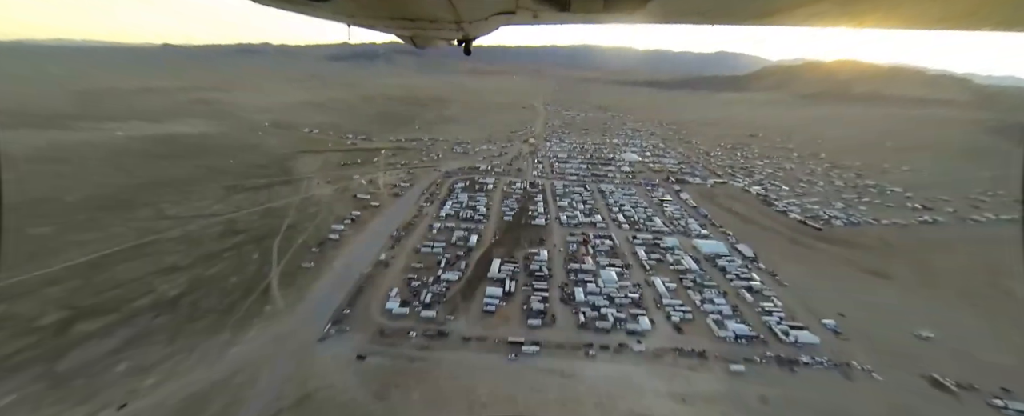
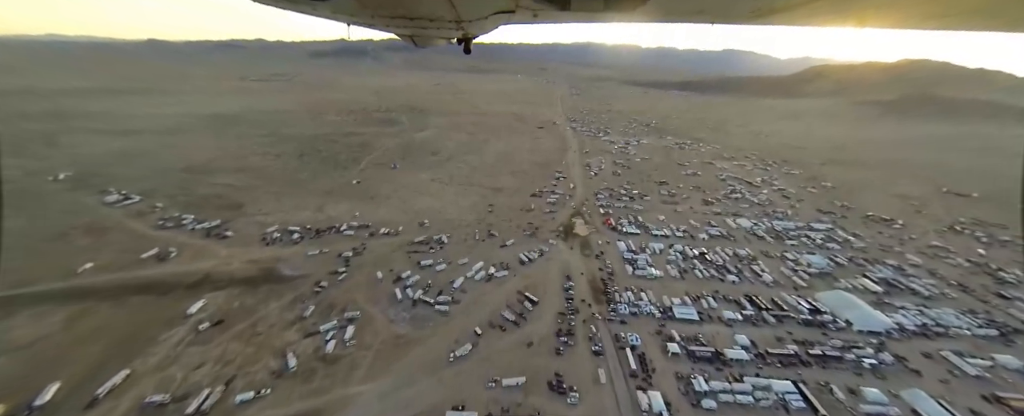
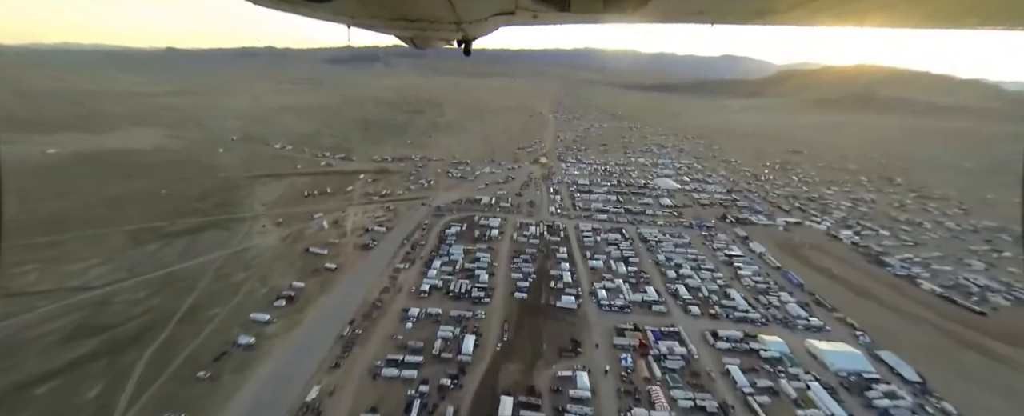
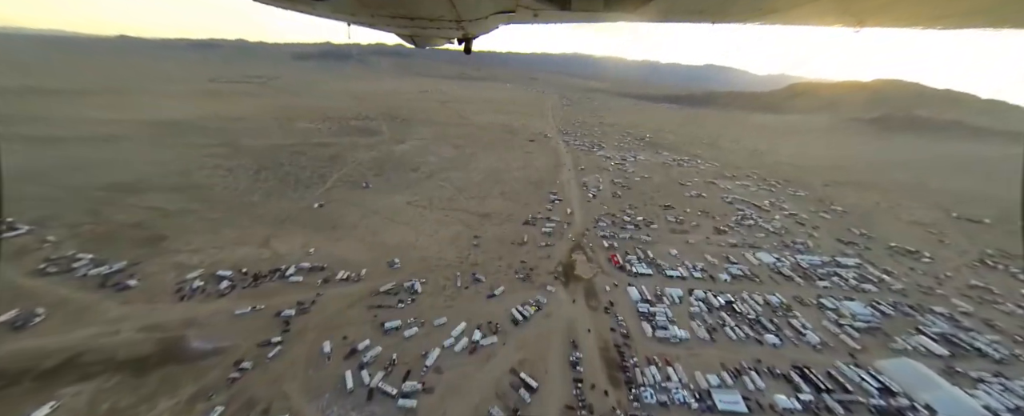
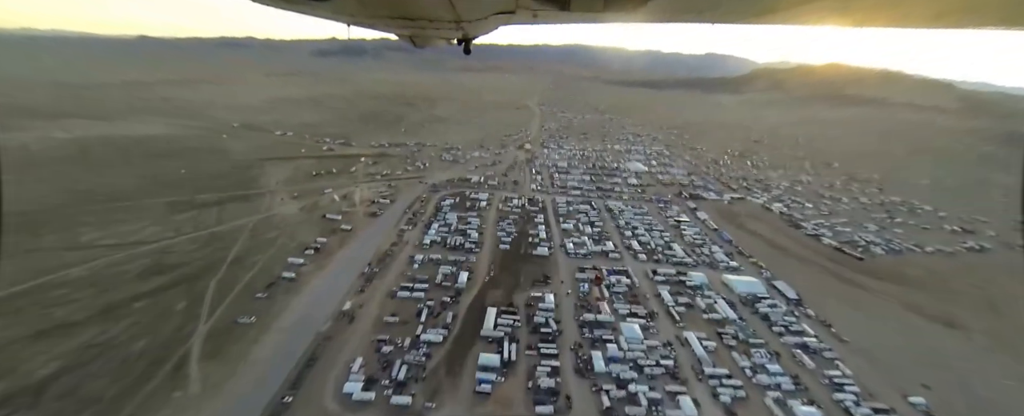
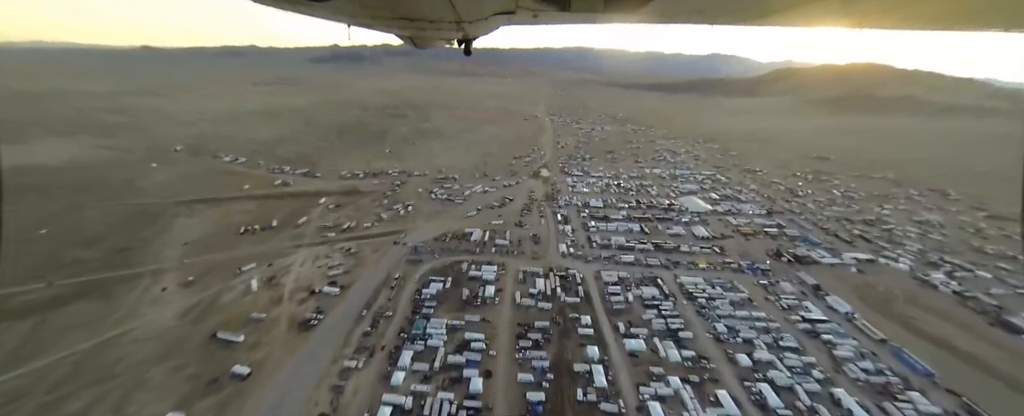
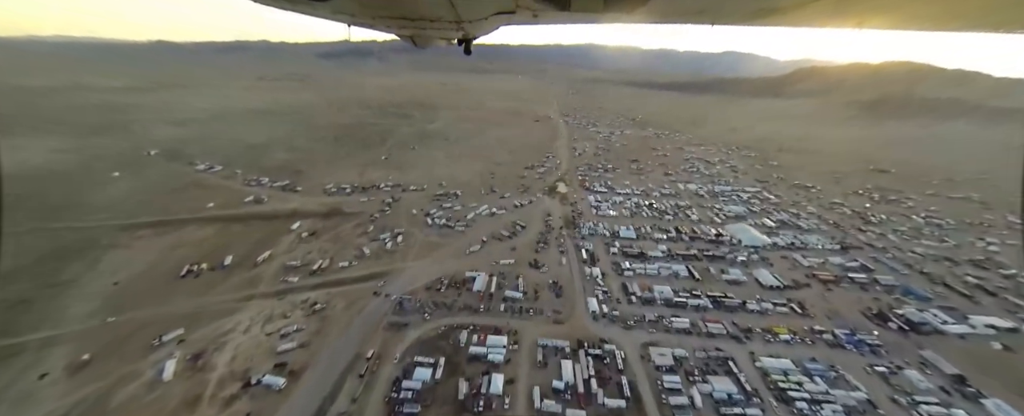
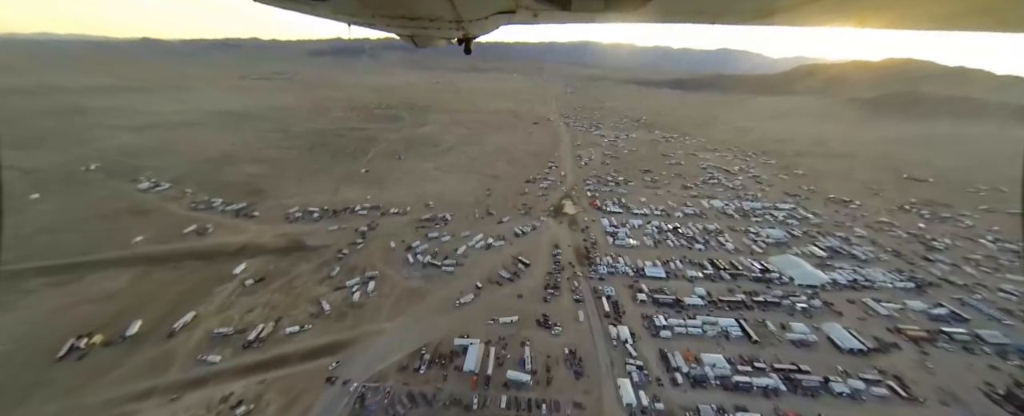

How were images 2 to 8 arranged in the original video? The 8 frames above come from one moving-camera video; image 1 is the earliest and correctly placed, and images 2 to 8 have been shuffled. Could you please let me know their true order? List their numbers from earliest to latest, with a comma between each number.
5, 3, 6, 7, 8, 2, 4
